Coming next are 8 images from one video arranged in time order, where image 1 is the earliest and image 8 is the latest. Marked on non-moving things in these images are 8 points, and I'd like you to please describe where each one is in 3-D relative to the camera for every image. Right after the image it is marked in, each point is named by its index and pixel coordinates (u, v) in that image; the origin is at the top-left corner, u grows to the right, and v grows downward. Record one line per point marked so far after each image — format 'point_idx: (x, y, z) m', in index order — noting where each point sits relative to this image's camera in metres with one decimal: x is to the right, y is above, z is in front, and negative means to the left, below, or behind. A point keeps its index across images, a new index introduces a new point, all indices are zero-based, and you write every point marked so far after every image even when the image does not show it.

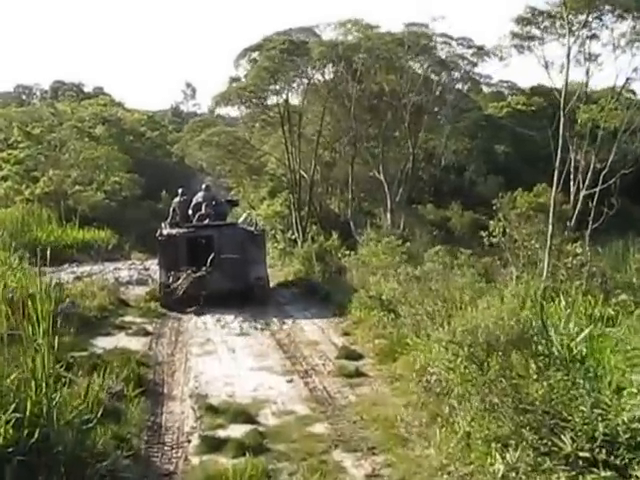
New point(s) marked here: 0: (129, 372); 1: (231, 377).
0: (-2.3, -1.6, +15.8) m
1: (-1.1, -1.7, +16.7) m
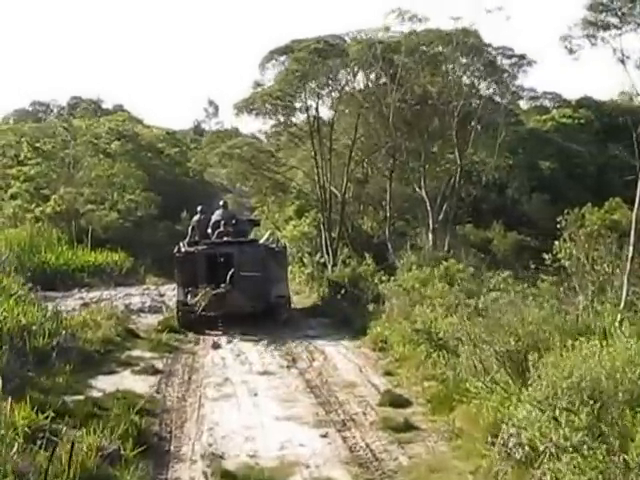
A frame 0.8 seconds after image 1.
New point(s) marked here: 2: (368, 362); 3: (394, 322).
0: (-1.9, -1.8, +12.9) m
1: (-0.7, -2.0, +13.7) m
2: (+0.6, -1.6, +17.8) m
3: (+1.1, -1.2, +19.2) m
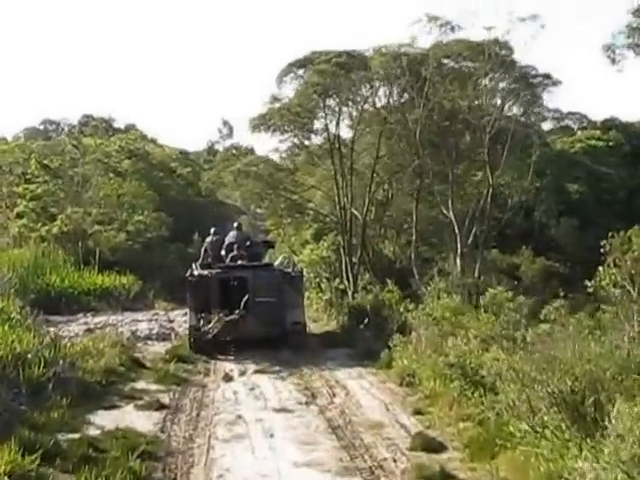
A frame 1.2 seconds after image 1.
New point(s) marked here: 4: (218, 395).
0: (-1.7, -2.0, +11.3) m
1: (-0.5, -2.2, +12.1) m
2: (+0.9, -1.9, +16.1) m
3: (+1.4, -1.5, +17.6) m
4: (-1.3, -2.0, +16.9) m
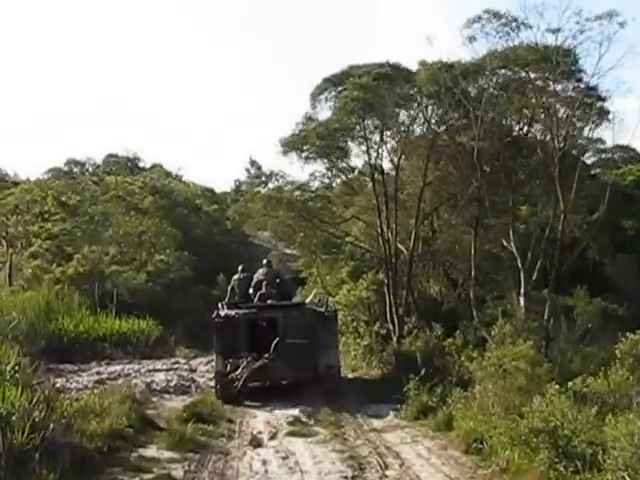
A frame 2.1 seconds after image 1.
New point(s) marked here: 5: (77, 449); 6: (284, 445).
0: (-1.3, -2.2, +8.2) m
1: (-0.1, -2.4, +9.0) m
2: (+1.4, -2.3, +13.0) m
3: (+1.9, -1.9, +14.4) m
4: (-0.8, -2.4, +13.8) m
5: (-2.7, -2.3, +14.3) m
6: (-0.4, -2.4, +15.1) m
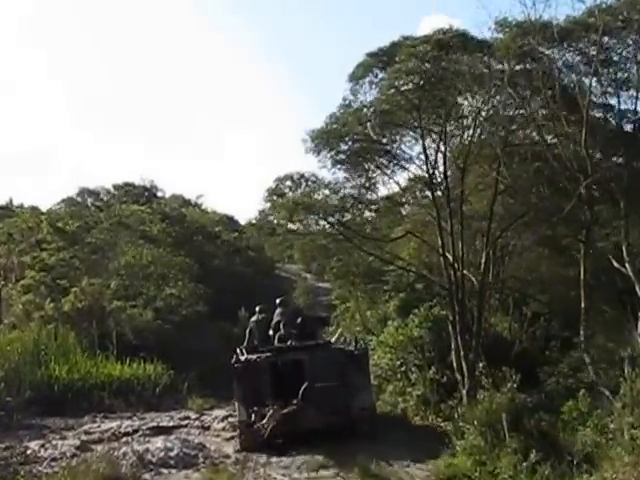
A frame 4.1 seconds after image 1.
0: (-1.0, -2.1, +2.8) m
1: (+0.3, -2.3, +3.6) m
2: (+1.8, -2.3, +7.6) m
3: (+2.3, -2.0, +9.0) m
4: (-0.4, -2.4, +8.4) m
5: (-2.2, -2.4, +9.0) m
6: (0.0, -2.5, +9.8) m
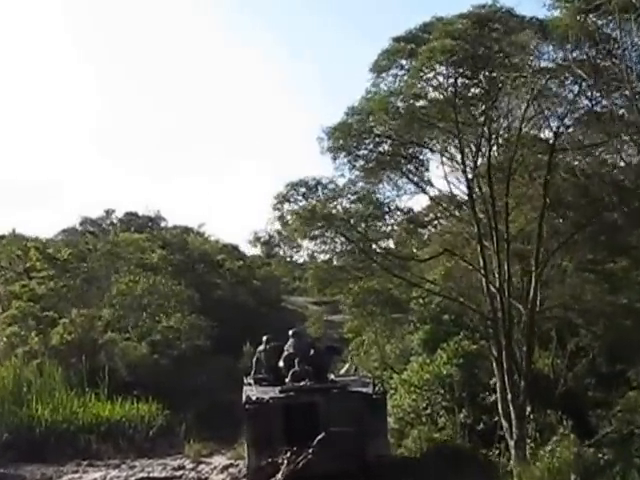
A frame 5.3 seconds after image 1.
0: (-0.8, -1.9, 0.0) m
1: (+0.4, -2.2, +0.7) m
2: (+2.0, -2.3, +4.7) m
3: (+2.5, -2.0, +6.2) m
4: (-0.2, -2.4, +5.6) m
5: (-2.1, -2.4, +6.1) m
6: (+0.2, -2.5, +6.9) m
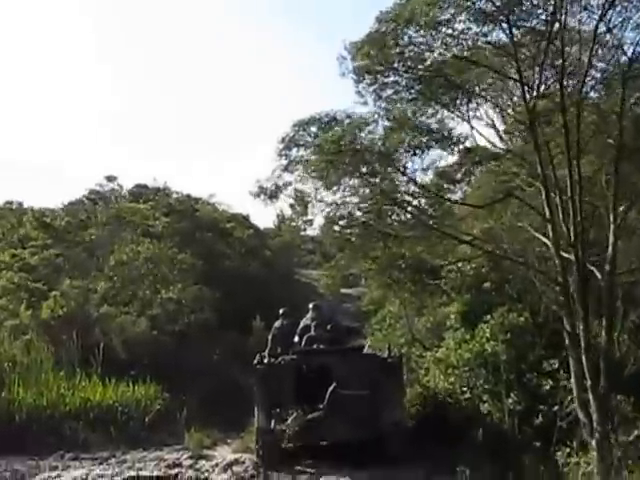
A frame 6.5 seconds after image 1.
0: (-0.8, -1.7, -3.0) m
1: (+0.4, -2.0, -2.3) m
2: (+2.1, -2.0, +1.7) m
3: (+2.6, -1.6, +3.1) m
4: (-0.1, -2.1, +2.6) m
5: (-1.9, -2.1, +3.2) m
6: (+0.3, -2.2, +3.9) m
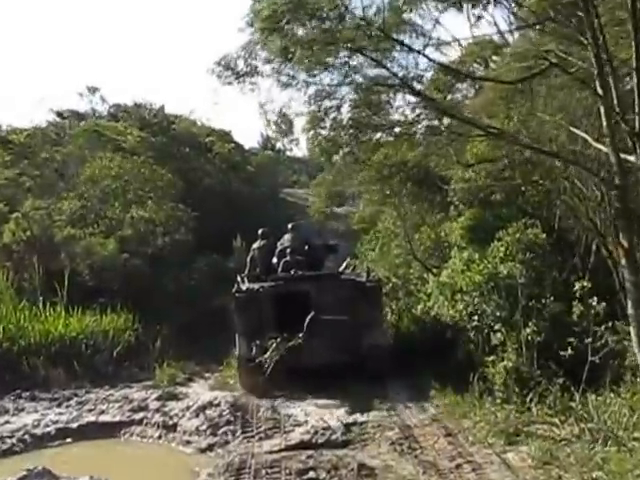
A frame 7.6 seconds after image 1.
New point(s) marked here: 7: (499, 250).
0: (-0.7, -1.9, -5.2) m
1: (+0.5, -2.1, -4.4) m
2: (+2.1, -1.8, -0.5) m
3: (+2.6, -1.4, +0.9) m
4: (-0.1, -1.9, +0.4) m
5: (-1.9, -1.8, +1.0) m
6: (+0.3, -1.9, +1.7) m
7: (+2.0, -0.1, +14.7) m
